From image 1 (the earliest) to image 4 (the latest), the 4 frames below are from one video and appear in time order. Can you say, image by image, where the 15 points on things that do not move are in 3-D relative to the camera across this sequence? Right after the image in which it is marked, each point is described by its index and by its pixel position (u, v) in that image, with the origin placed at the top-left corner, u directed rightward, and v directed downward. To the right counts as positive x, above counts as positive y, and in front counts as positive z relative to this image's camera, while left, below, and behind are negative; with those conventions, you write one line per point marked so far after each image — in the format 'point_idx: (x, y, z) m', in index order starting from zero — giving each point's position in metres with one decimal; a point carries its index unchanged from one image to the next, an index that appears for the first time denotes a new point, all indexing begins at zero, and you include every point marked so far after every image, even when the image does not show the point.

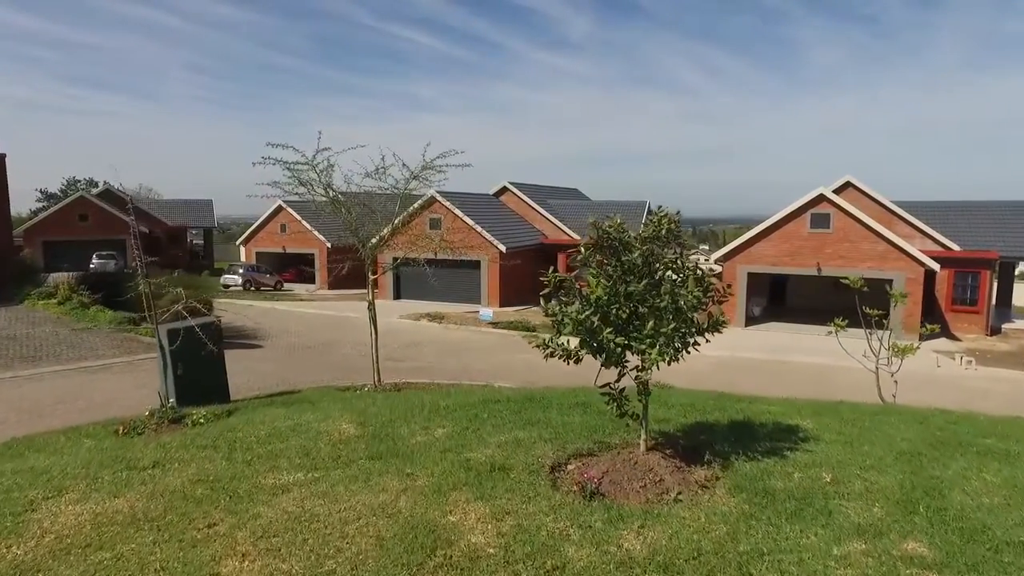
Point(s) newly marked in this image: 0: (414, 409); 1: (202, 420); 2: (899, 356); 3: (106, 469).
0: (-0.9, -1.1, +6.3) m
1: (-3.0, -1.3, +6.9) m
2: (+4.2, -0.7, +7.6) m
3: (-2.6, -1.2, +4.5) m
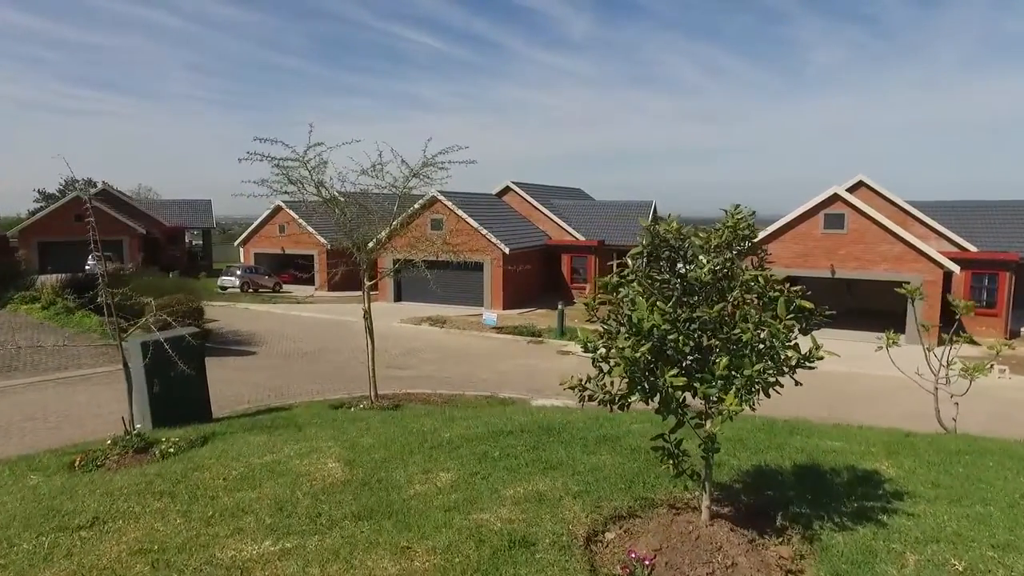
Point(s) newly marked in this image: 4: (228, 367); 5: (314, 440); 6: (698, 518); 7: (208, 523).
0: (-0.8, -1.2, +5.5) m
1: (-2.9, -1.4, +6.1) m
2: (+4.3, -0.8, +6.8) m
3: (-2.5, -1.3, +3.7) m
4: (-6.4, -1.8, +16.0) m
5: (-1.7, -1.3, +6.1) m
6: (+0.9, -1.2, +3.6) m
7: (-1.6, -1.2, +3.8) m
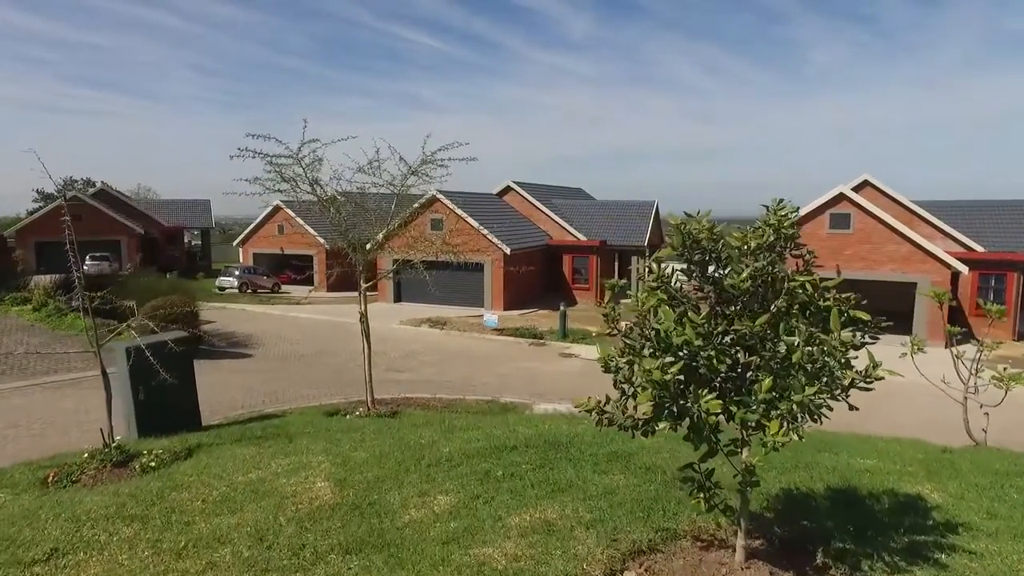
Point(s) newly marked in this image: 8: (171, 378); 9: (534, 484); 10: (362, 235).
0: (-0.7, -1.2, +5.1) m
1: (-2.9, -1.4, +5.7) m
2: (+4.3, -0.9, +6.4) m
3: (-2.5, -1.3, +3.3) m
4: (-6.4, -1.8, +15.7) m
5: (-1.7, -1.3, +5.7) m
6: (+1.0, -1.2, +3.2) m
7: (-1.6, -1.3, +3.4) m
8: (-4.0, -1.0, +8.4) m
9: (+0.1, -1.1, +4.2) m
10: (-2.2, +0.8, +10.3) m
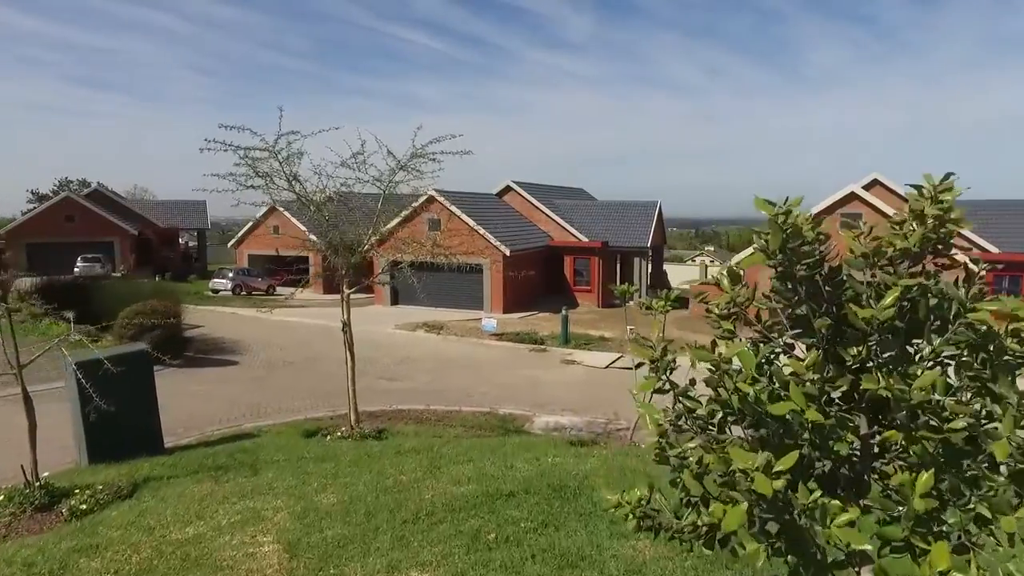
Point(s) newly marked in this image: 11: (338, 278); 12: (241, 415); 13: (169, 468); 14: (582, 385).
0: (-0.8, -1.3, +4.2) m
1: (-2.9, -1.5, +4.8) m
2: (+4.3, -0.9, +5.5) m
3: (-2.5, -1.4, +2.4) m
4: (-6.4, -1.9, +14.7) m
5: (-1.7, -1.4, +4.8) m
6: (+0.9, -1.3, +2.3) m
7: (-1.6, -1.3, +2.5) m
8: (-4.0, -1.1, +7.5) m
9: (+0.1, -1.2, +3.3) m
10: (-2.2, +0.7, +9.4) m
11: (-2.4, +0.1, +9.7) m
12: (-4.6, -2.1, +12.0) m
13: (-3.0, -1.6, +6.3) m
14: (+1.6, -2.2, +16.1) m
